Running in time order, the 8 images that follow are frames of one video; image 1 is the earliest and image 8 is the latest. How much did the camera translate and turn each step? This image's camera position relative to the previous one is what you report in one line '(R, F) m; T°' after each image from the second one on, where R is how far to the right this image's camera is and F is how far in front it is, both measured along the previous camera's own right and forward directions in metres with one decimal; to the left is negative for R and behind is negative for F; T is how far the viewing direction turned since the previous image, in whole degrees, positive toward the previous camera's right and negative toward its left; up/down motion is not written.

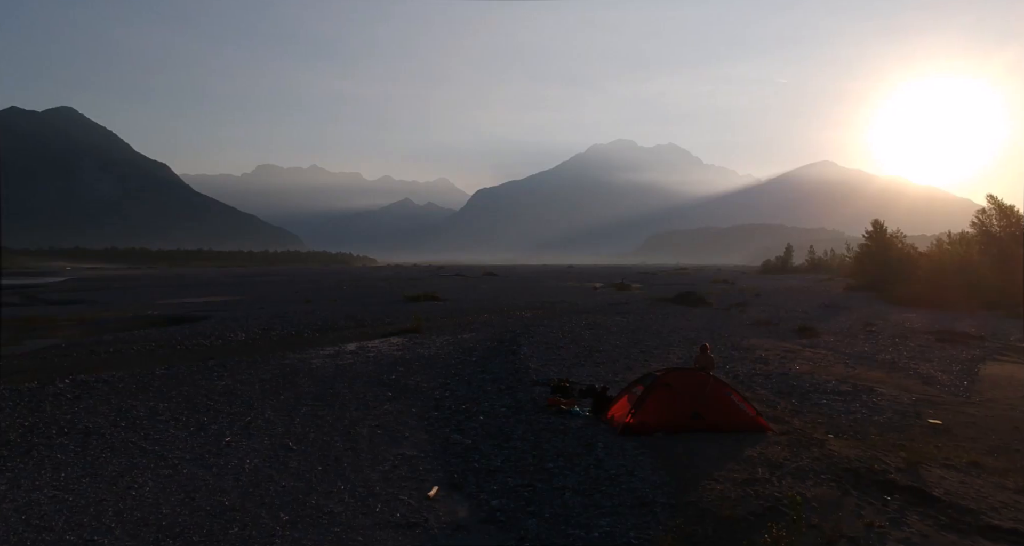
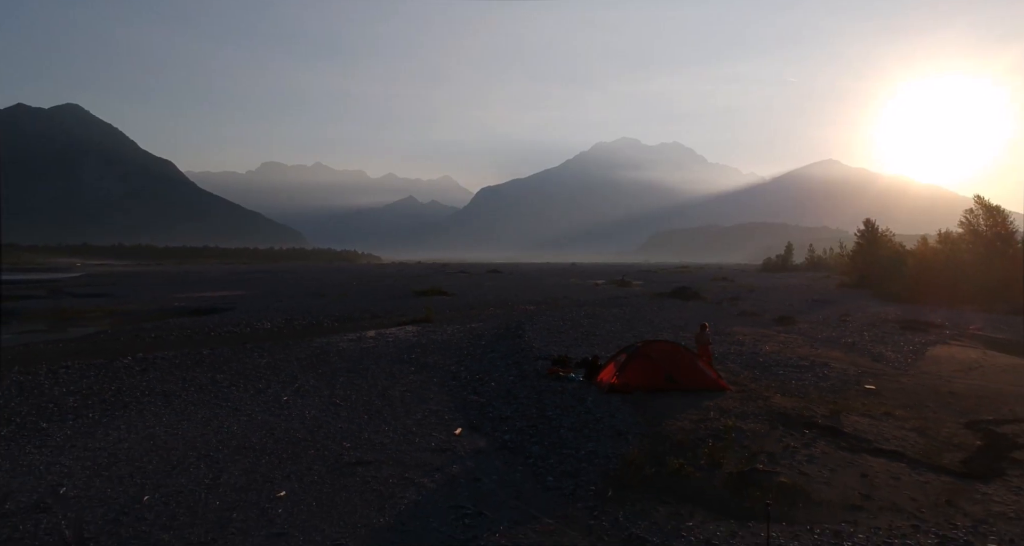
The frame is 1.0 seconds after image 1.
(-0.1, -2.4) m; 0°
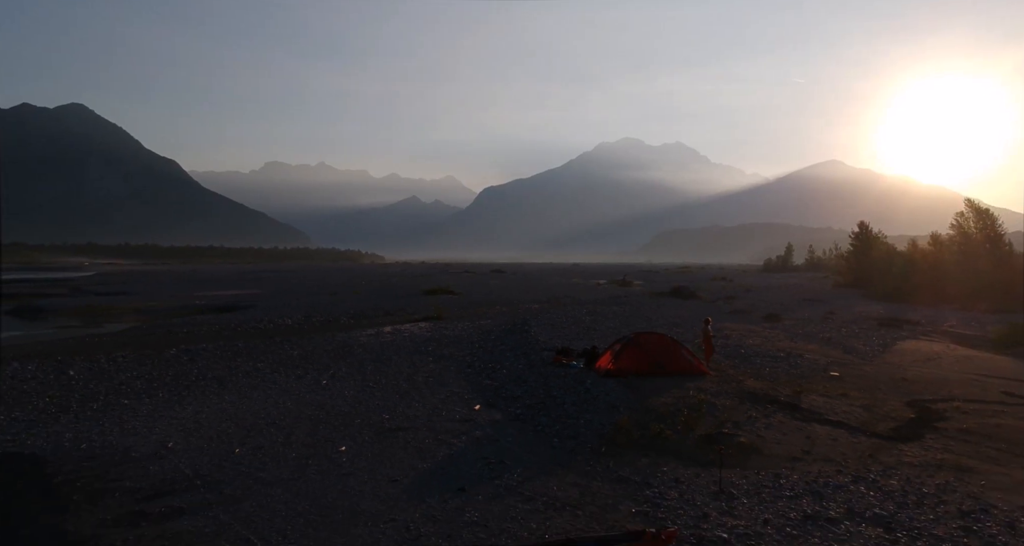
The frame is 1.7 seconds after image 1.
(-0.2, -2.0) m; 0°
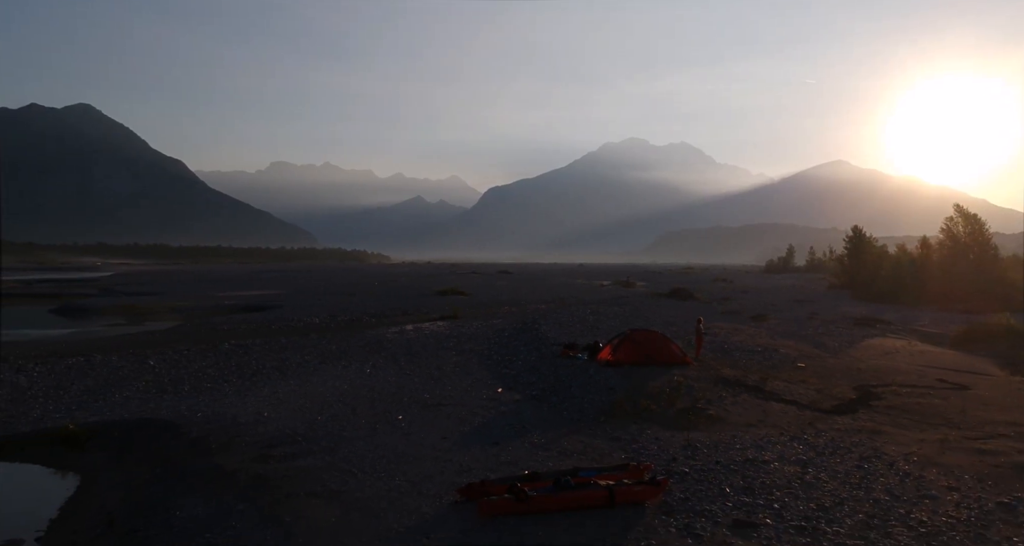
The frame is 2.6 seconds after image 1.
(-0.3, -2.8) m; 0°
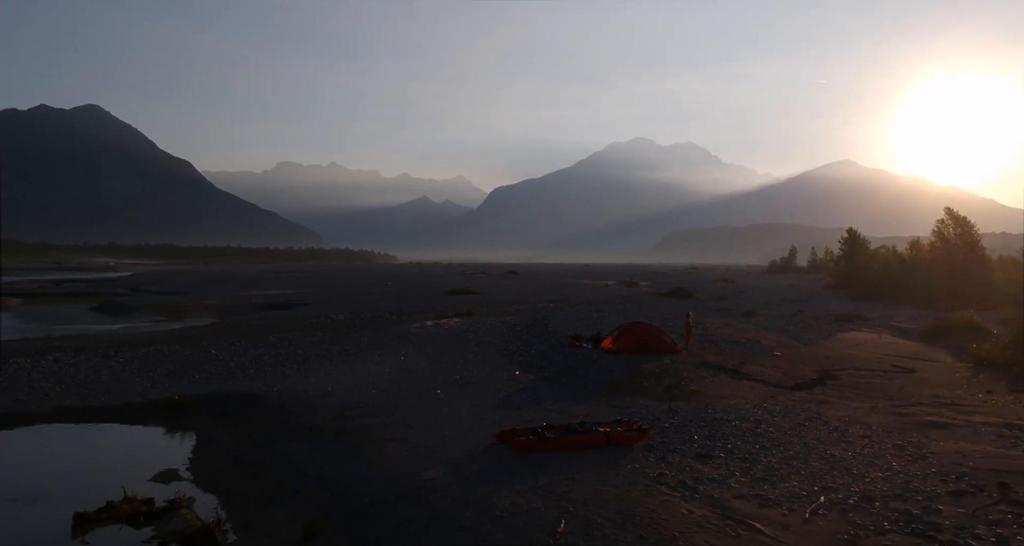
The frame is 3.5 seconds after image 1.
(-0.3, -2.9) m; 0°
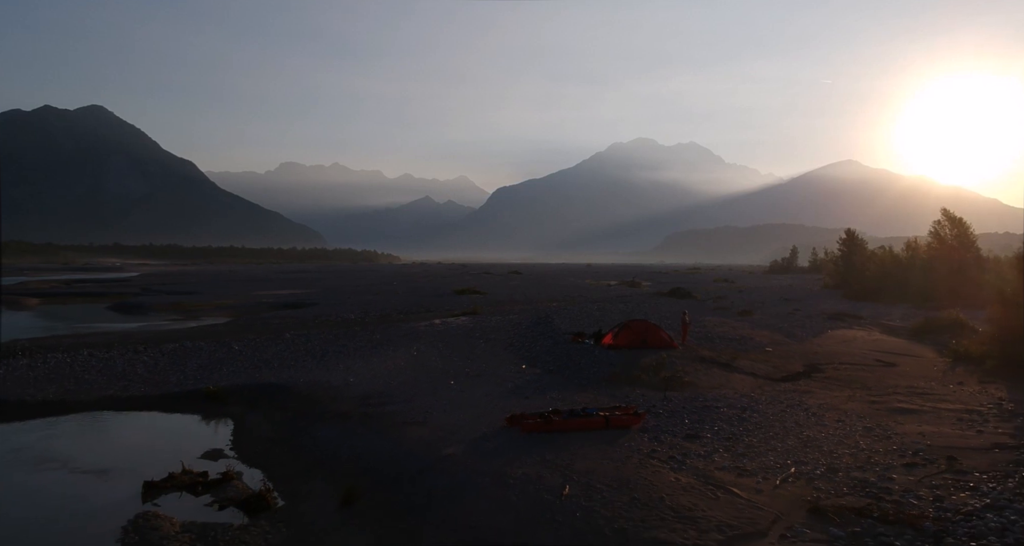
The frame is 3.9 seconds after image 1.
(-0.1, -1.3) m; 0°
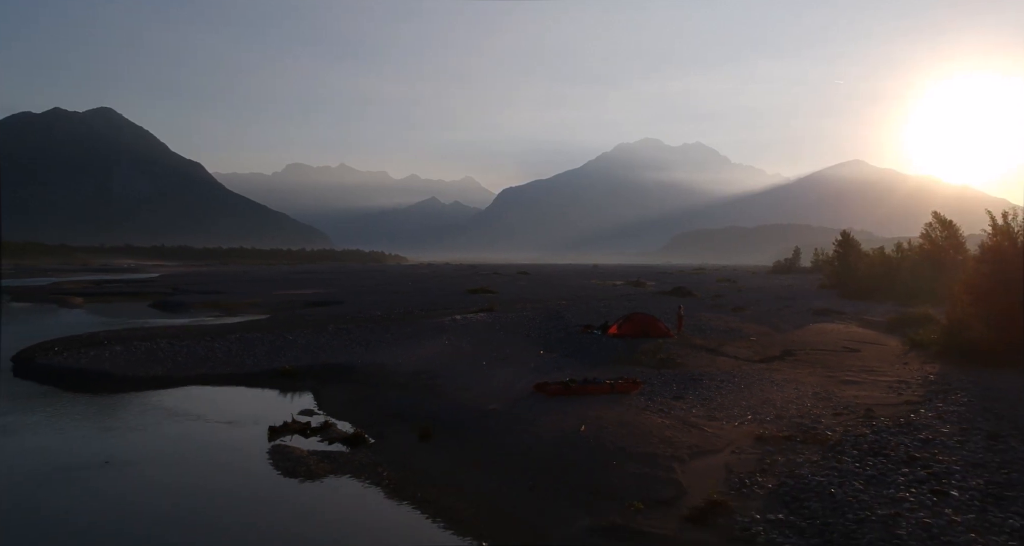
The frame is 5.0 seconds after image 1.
(-0.4, -3.4) m; -1°
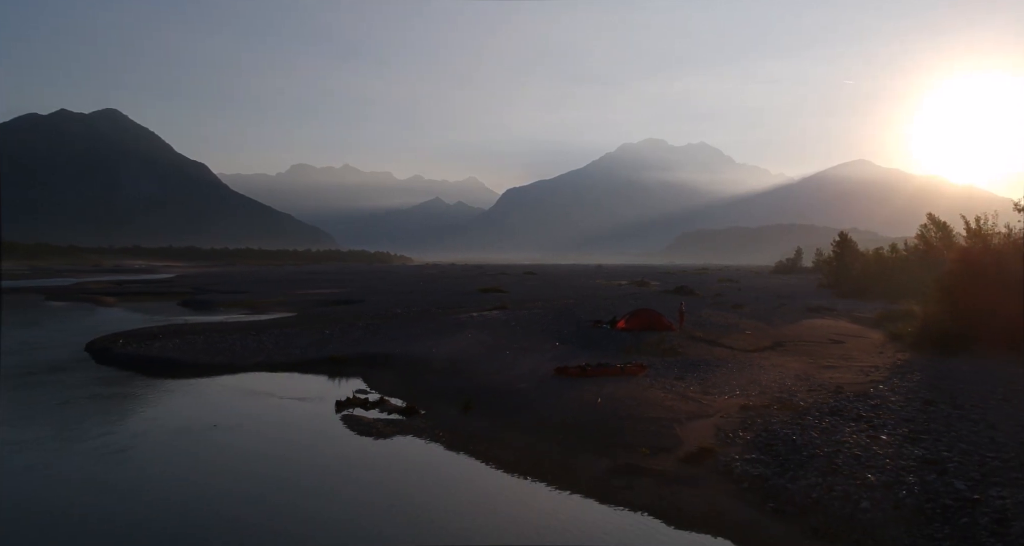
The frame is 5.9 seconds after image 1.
(-0.5, -2.6) m; 0°
